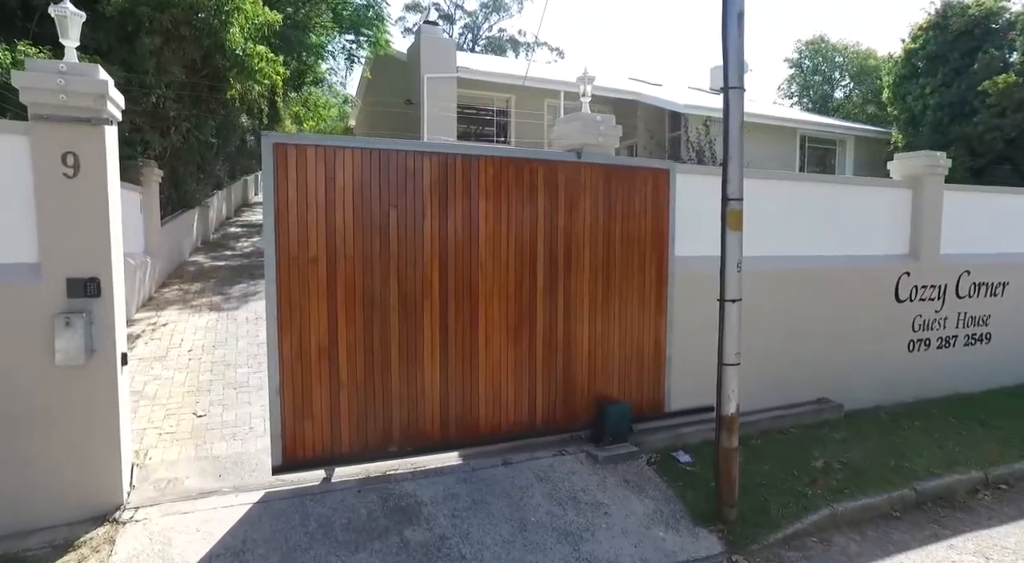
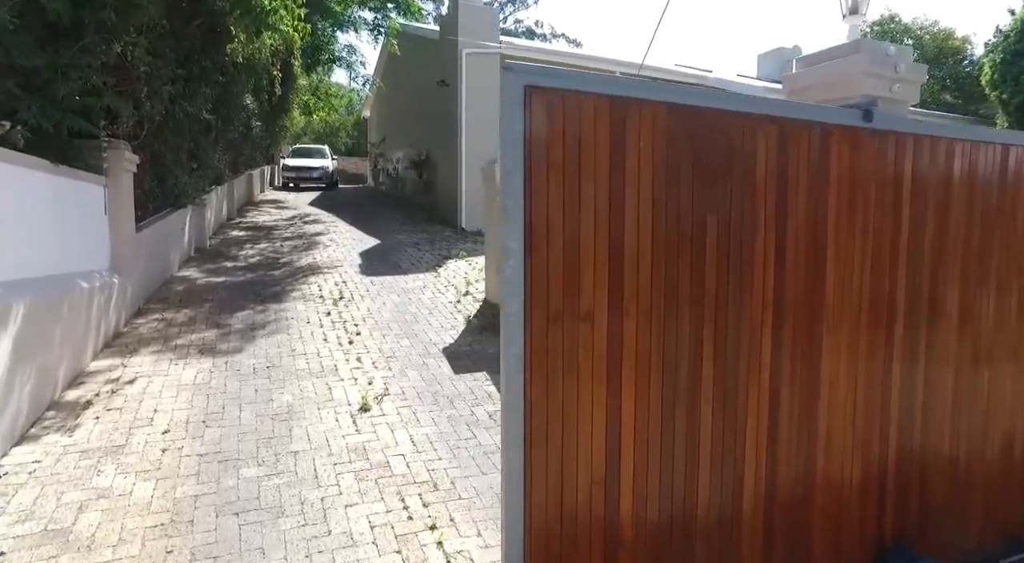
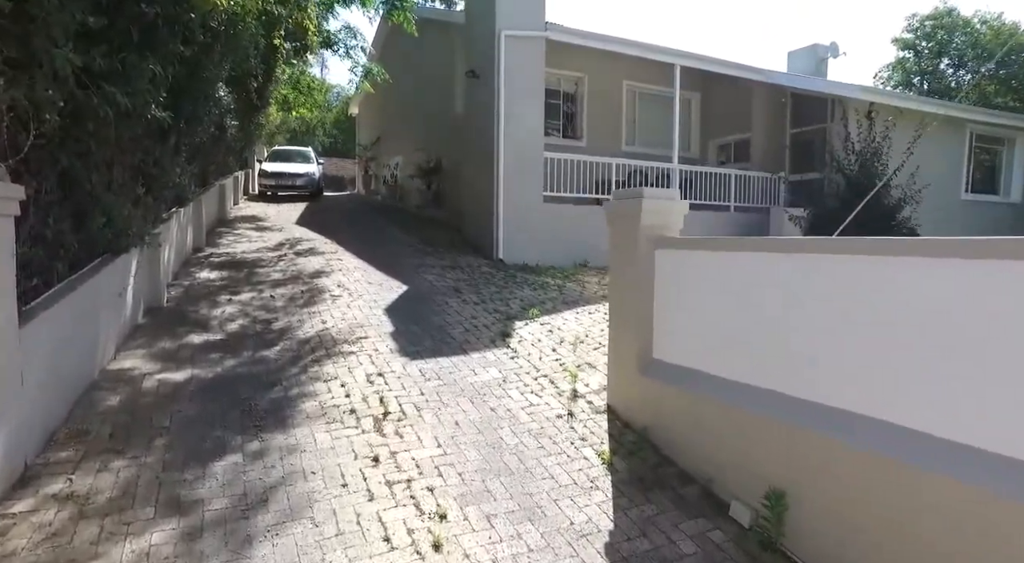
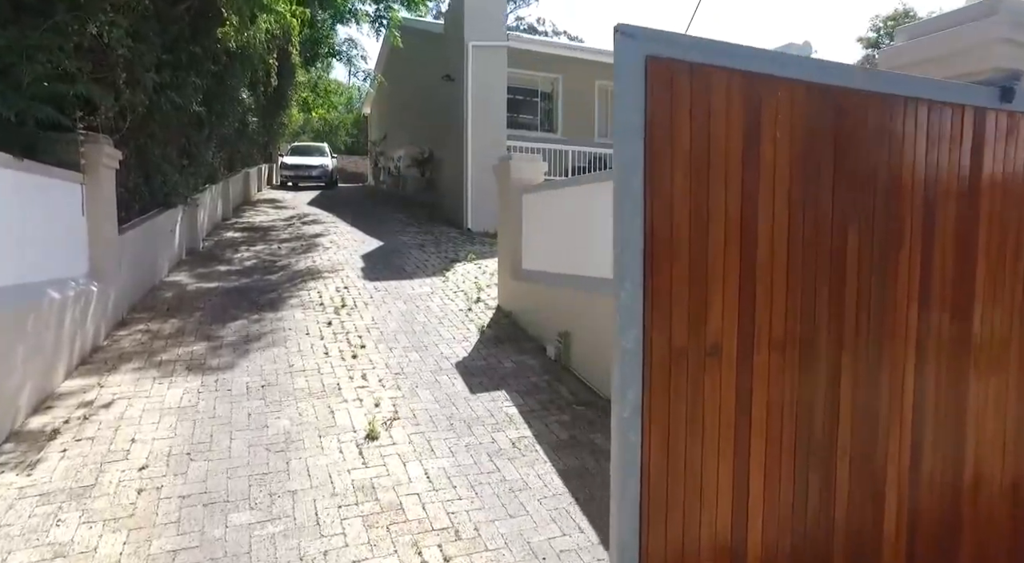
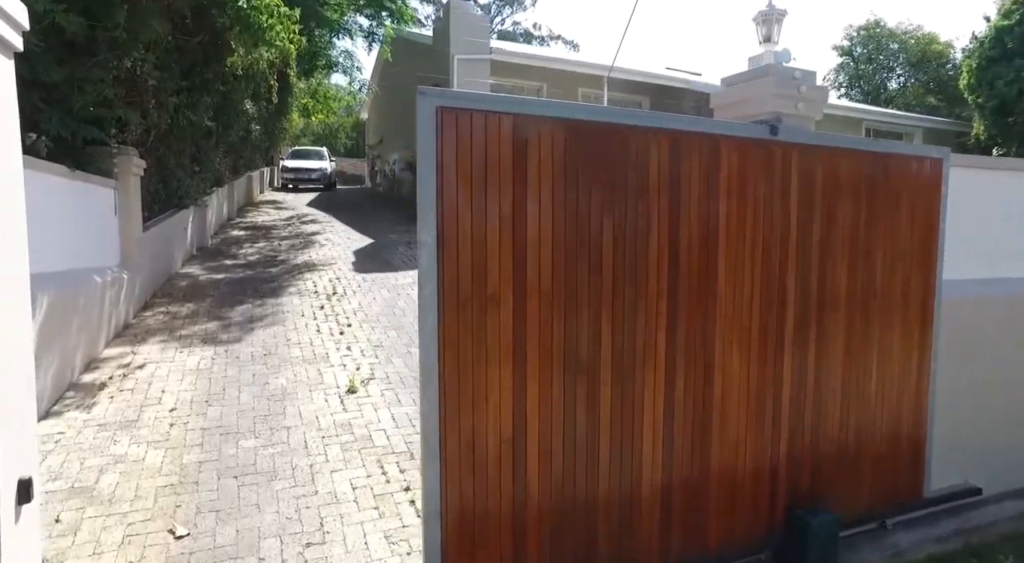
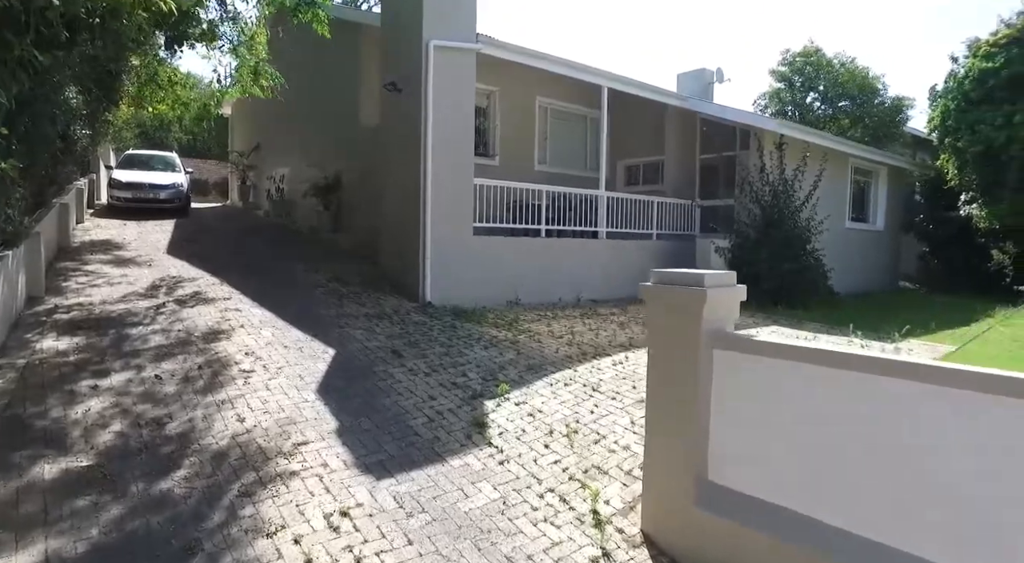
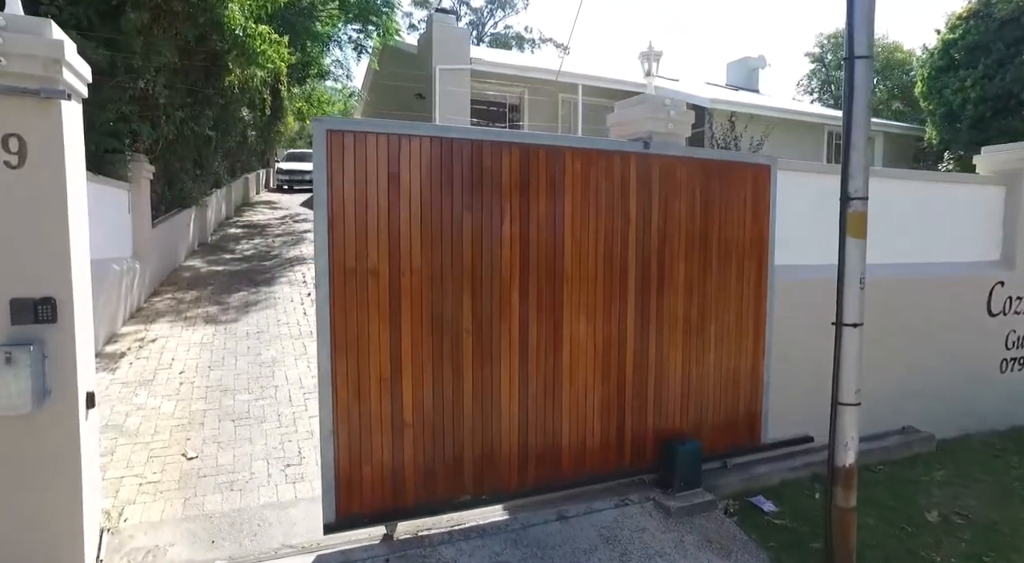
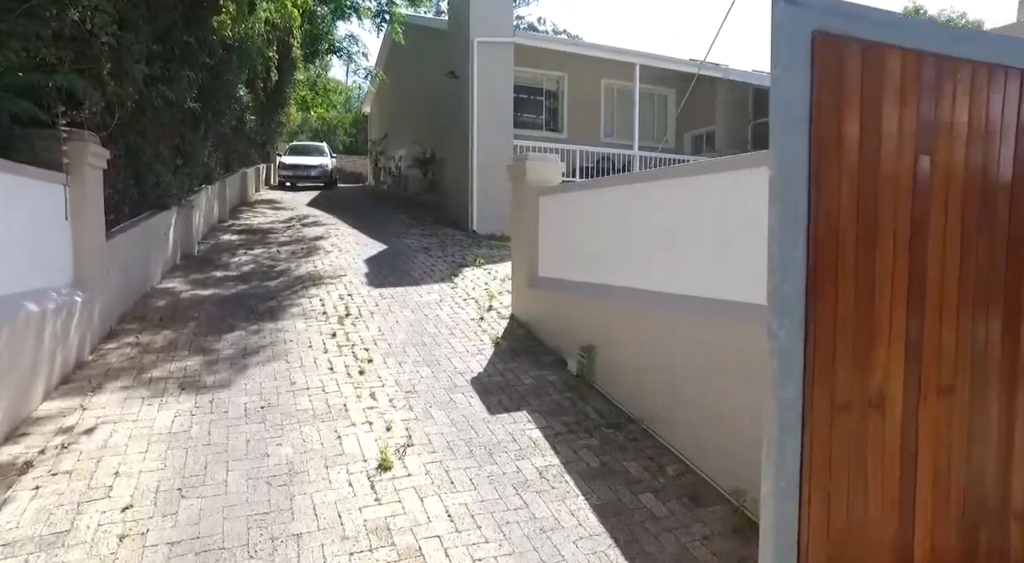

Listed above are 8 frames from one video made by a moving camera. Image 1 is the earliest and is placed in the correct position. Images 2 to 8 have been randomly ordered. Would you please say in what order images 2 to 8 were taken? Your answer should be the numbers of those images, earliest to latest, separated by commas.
7, 5, 2, 4, 8, 3, 6
